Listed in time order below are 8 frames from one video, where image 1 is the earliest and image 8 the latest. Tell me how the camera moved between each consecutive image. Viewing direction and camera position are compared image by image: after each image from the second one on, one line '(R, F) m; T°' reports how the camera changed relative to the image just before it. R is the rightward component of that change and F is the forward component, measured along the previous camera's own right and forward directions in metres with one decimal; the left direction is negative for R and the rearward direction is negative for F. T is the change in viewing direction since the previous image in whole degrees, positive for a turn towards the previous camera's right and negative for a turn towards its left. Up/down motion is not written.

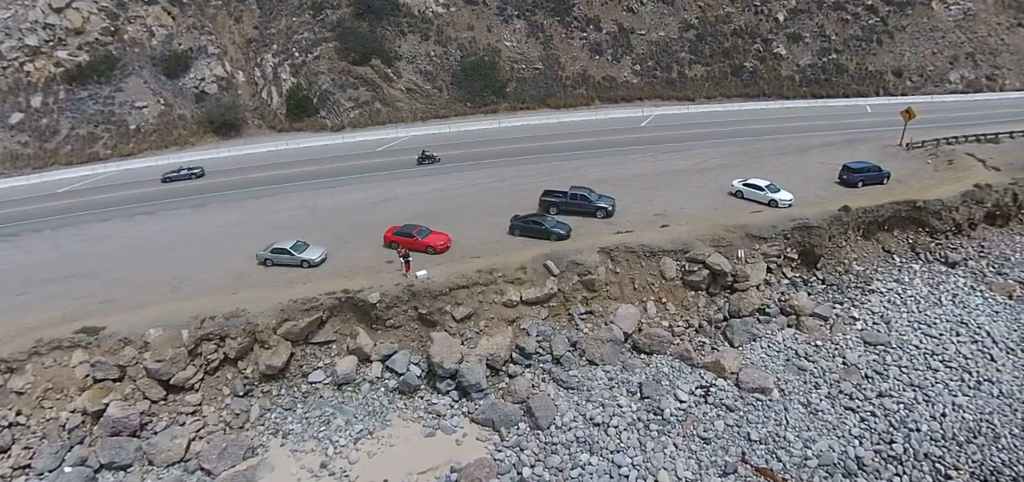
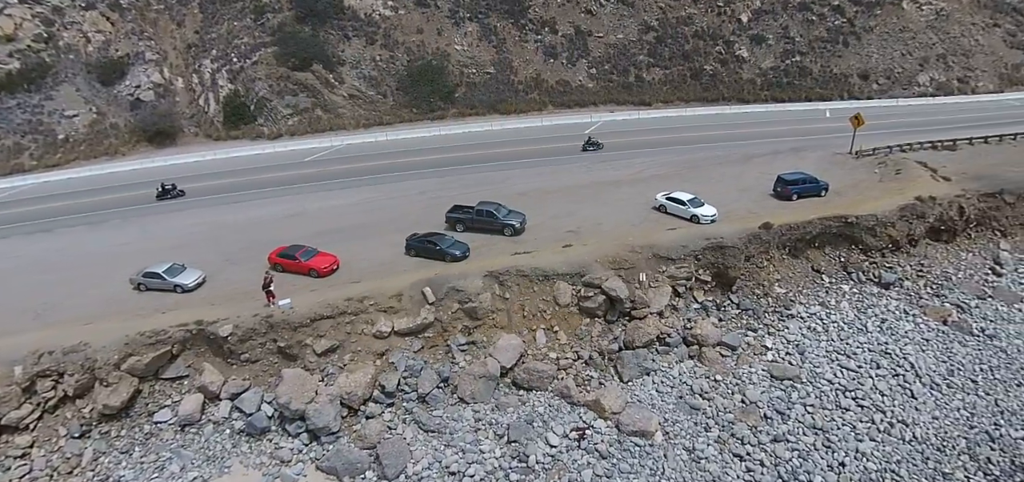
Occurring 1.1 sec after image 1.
(+5.5, +2.3) m; -1°
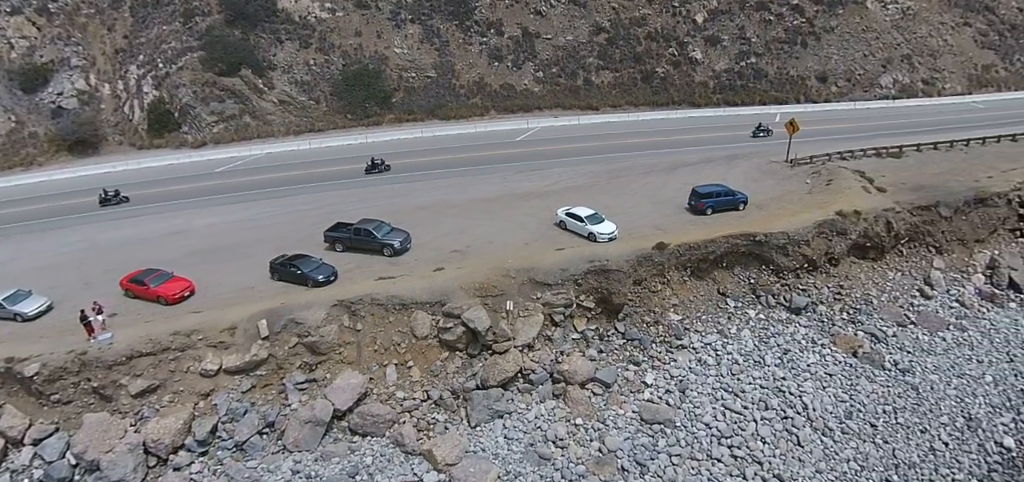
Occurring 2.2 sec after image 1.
(+6.0, +2.5) m; -1°
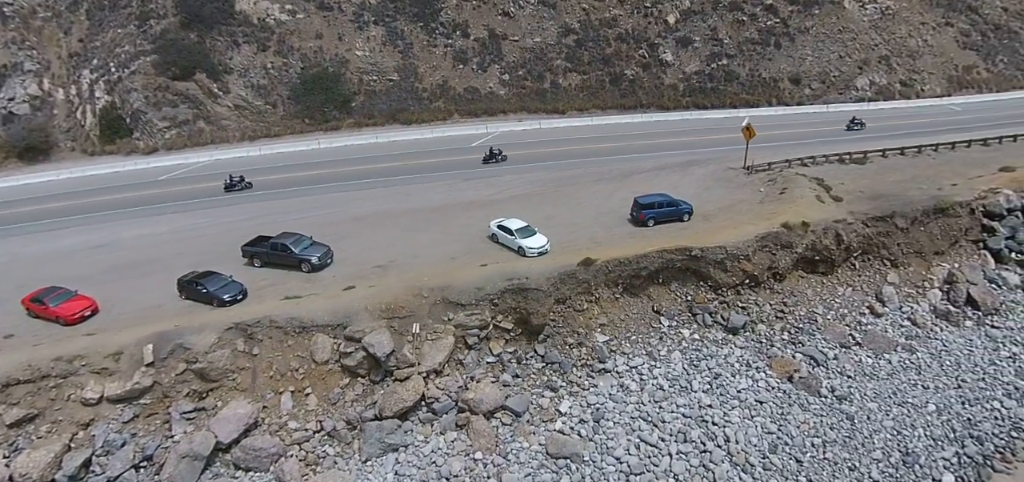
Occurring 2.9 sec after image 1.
(+3.6, +1.5) m; 0°
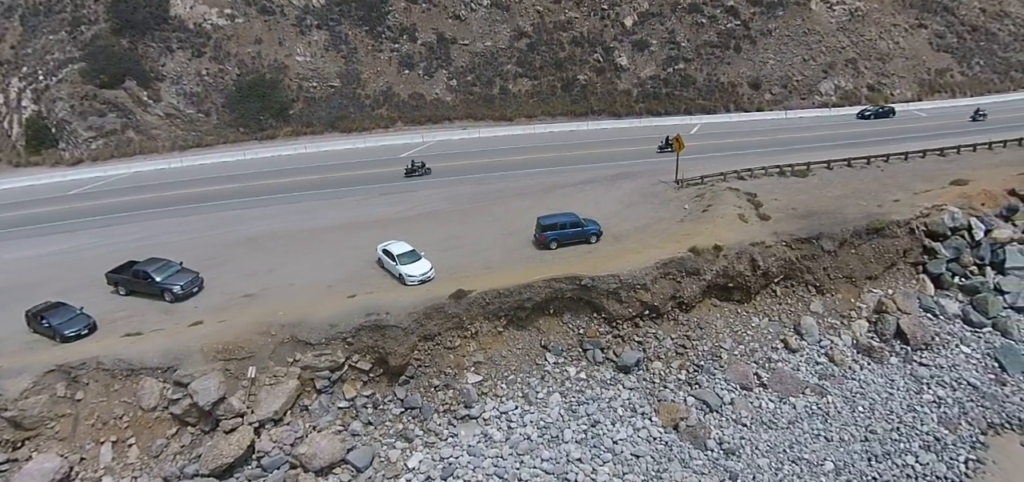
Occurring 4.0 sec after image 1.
(+5.3, +2.3) m; -1°
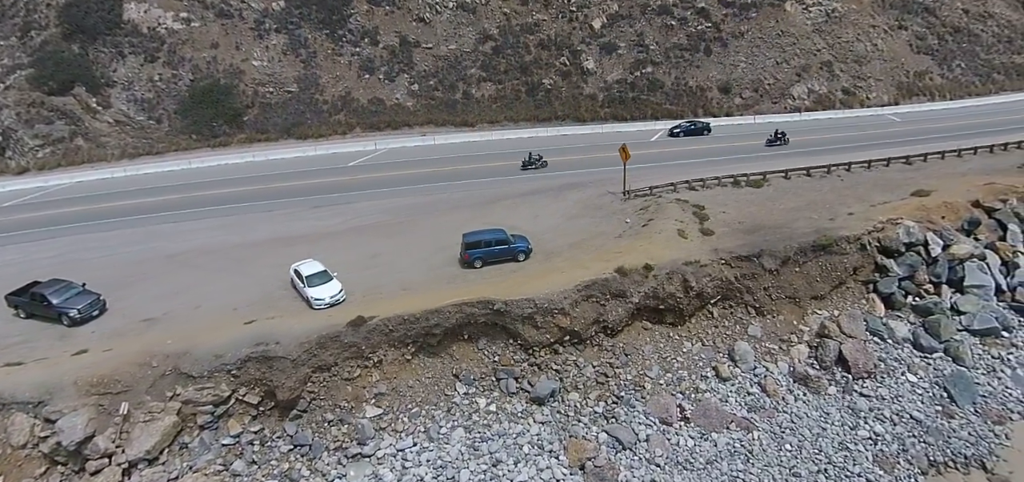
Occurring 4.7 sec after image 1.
(+3.5, +1.5) m; 0°
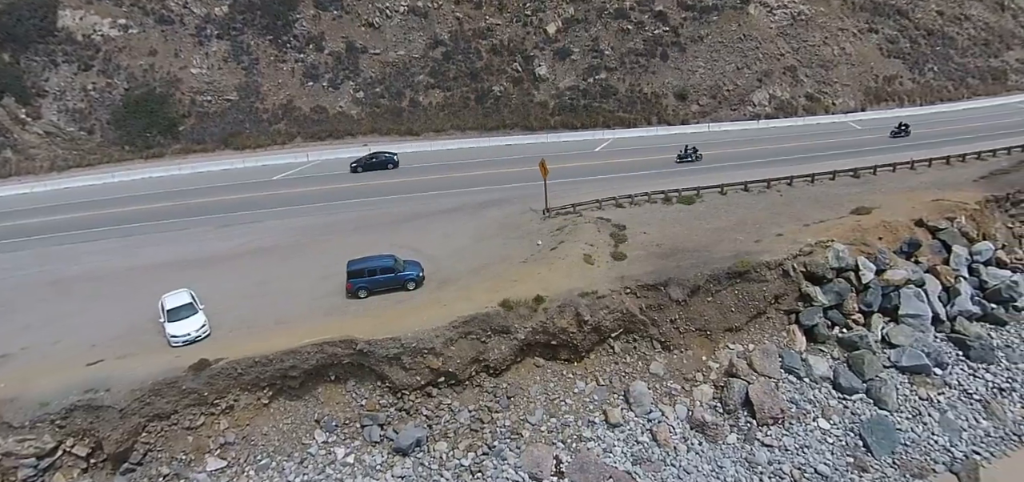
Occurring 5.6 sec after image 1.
(+4.6, +2.0) m; -1°
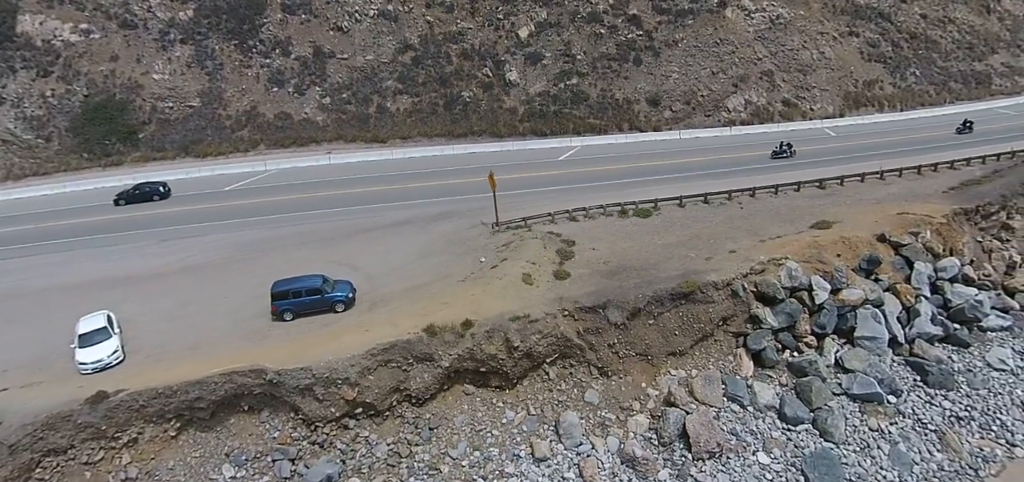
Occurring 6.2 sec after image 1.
(+2.6, +1.1) m; 0°
